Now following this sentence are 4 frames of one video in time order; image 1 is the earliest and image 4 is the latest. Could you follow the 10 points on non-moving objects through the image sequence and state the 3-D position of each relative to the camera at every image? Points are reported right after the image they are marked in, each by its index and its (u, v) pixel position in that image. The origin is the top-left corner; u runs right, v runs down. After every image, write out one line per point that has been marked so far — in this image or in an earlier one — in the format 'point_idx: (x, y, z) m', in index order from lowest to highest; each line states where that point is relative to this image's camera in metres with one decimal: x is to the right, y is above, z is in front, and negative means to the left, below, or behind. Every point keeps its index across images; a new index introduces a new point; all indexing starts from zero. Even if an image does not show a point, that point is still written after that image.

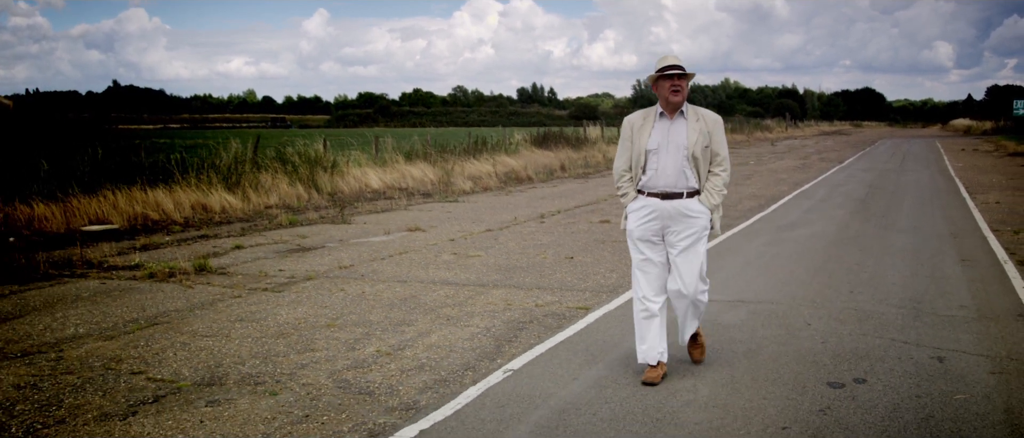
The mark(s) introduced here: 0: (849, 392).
0: (+2.2, -1.1, +4.7) m
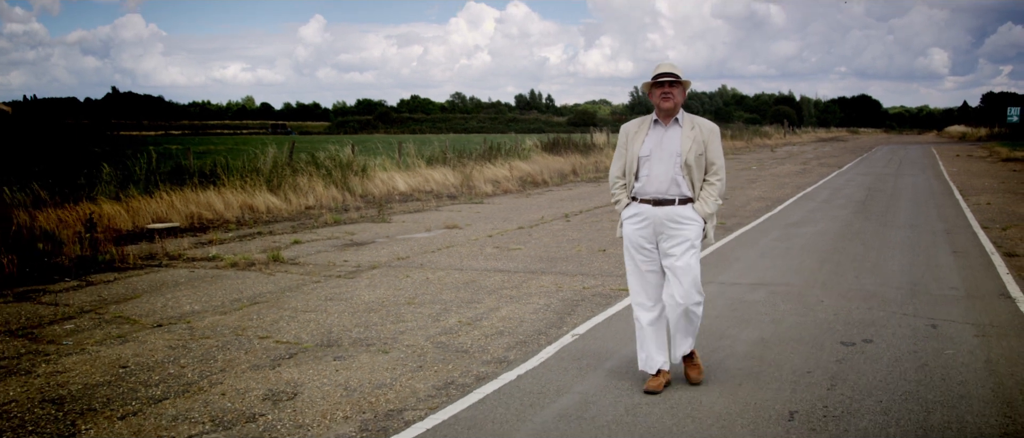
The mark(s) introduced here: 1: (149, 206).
0: (+2.8, -1.0, +5.8) m
1: (-6.7, +0.2, +13.6) m
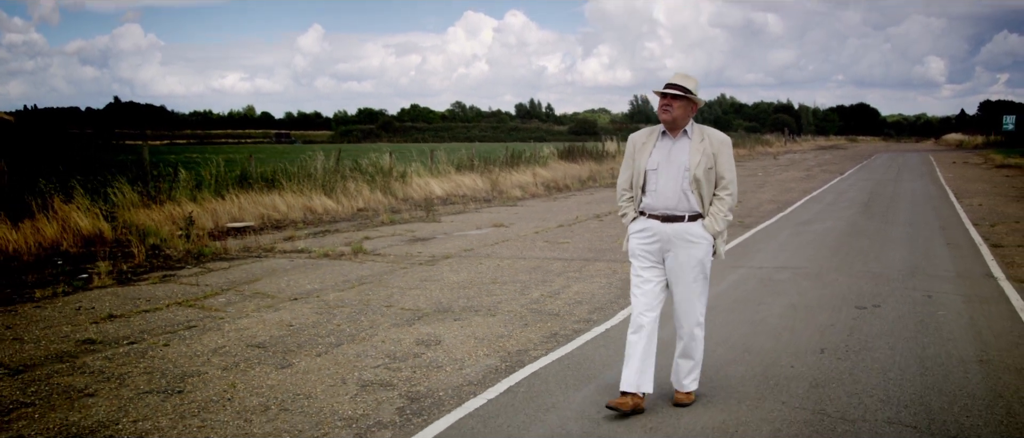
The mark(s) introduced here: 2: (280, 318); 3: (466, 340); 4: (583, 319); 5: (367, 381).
0: (+3.6, -0.9, +7.3) m
1: (-5.9, +0.2, +15.1) m
2: (-2.4, -1.0, +7.4) m
3: (-0.4, -1.1, +6.5) m
4: (+0.7, -1.0, +7.2) m
5: (-1.1, -1.2, +5.5) m
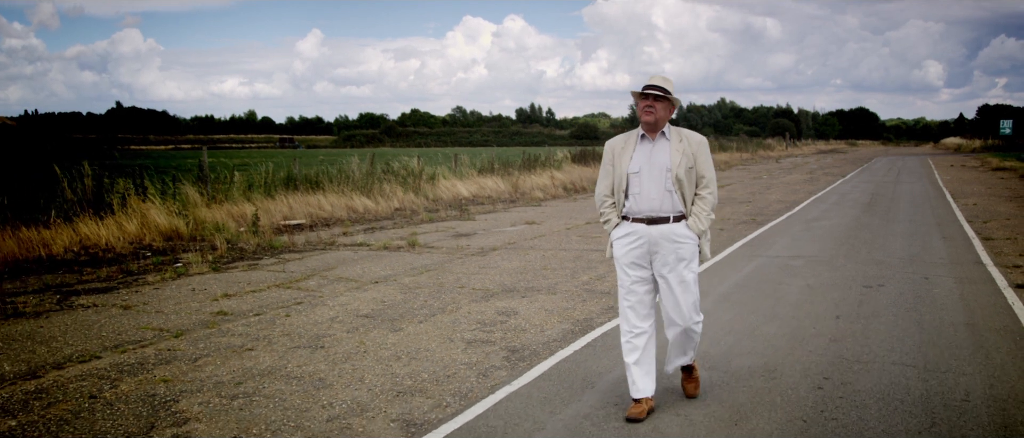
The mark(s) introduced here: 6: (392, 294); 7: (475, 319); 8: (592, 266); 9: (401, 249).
0: (+4.3, -0.8, +8.6) m
1: (-5.2, +0.3, +16.3) m
2: (-1.7, -0.9, +8.7) m
3: (+0.3, -1.0, +7.8) m
4: (+1.4, -0.9, +8.5) m
5: (-0.4, -1.1, +6.7) m
6: (-1.4, -0.9, +8.8) m
7: (-0.4, -1.0, +7.5) m
8: (+1.1, -0.7, +10.4) m
9: (-1.9, -0.5, +12.4) m
